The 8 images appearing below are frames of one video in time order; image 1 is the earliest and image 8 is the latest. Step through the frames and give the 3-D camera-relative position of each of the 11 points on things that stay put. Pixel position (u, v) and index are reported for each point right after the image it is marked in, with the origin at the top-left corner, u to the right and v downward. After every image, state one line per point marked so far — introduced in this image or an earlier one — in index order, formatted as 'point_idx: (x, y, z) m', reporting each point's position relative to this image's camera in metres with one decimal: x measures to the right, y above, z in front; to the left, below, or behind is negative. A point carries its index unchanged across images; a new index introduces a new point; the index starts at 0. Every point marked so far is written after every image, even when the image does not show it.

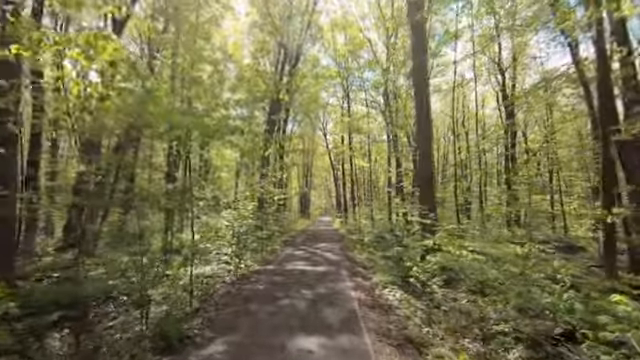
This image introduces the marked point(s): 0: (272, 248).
0: (-2.6, -3.6, +17.9) m
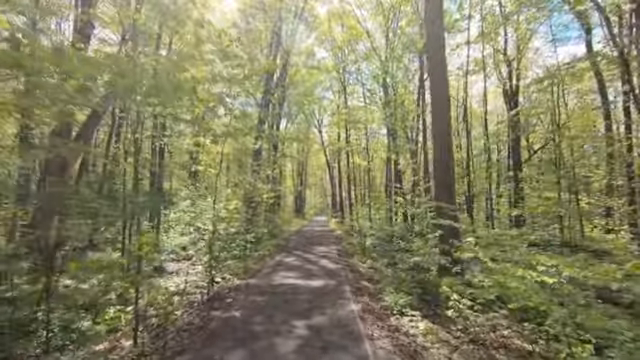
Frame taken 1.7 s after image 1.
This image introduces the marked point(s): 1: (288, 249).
0: (-2.8, -3.5, +16.1) m
1: (-1.7, -3.6, +18.1) m
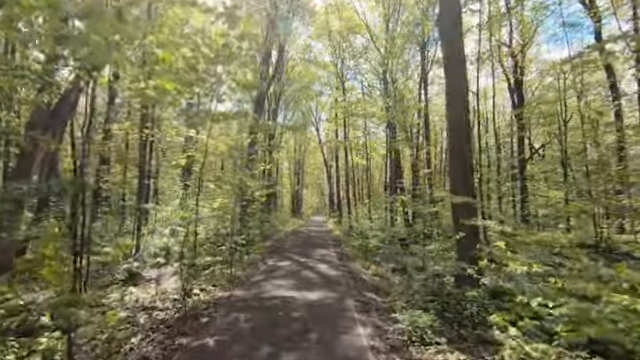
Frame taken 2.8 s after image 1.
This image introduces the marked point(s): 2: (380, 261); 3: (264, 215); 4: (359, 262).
0: (-2.9, -3.3, +15.0) m
1: (-1.8, -3.5, +16.9) m
2: (+2.3, -3.1, +13.3) m
3: (-3.1, -2.0, +19.6) m
4: (+1.5, -3.3, +14.1) m
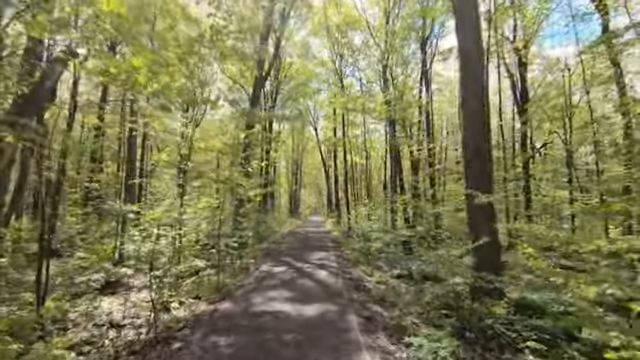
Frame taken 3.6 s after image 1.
0: (-3.0, -3.3, +14.1) m
1: (-1.9, -3.5, +16.1) m
2: (+2.2, -3.1, +12.5) m
3: (-3.2, -1.9, +18.8) m
4: (+1.4, -3.3, +13.3) m
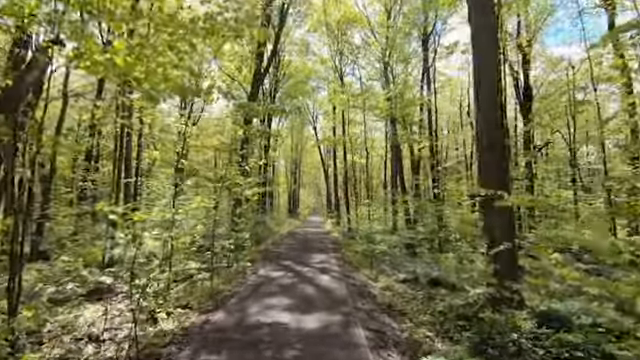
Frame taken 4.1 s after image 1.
0: (-3.0, -3.2, +13.6) m
1: (-1.9, -3.4, +15.6) m
2: (+2.2, -3.1, +12.0) m
3: (-3.2, -1.9, +18.3) m
4: (+1.4, -3.3, +12.8) m
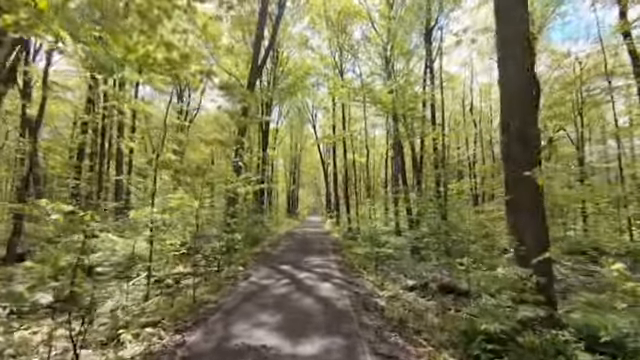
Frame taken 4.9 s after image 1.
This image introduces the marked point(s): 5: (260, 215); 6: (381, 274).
0: (-3.0, -3.1, +12.8) m
1: (-2.0, -3.3, +14.7) m
2: (+2.2, -3.0, +11.2) m
3: (-3.3, -1.8, +17.4) m
4: (+1.4, -3.2, +12.0) m
5: (-3.4, -1.9, +19.9) m
6: (+2.0, -3.1, +12.2) m
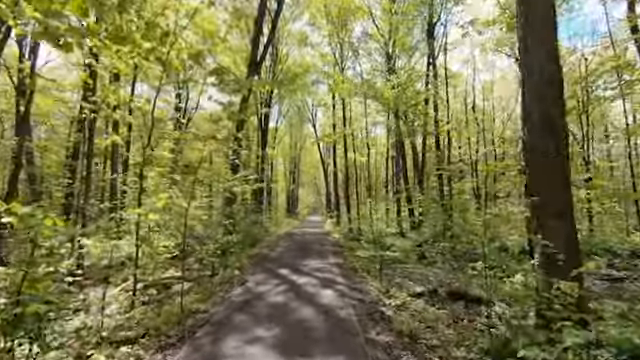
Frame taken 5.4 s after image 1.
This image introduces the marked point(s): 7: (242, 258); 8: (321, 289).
0: (-3.0, -3.1, +12.3) m
1: (-2.0, -3.3, +14.2) m
2: (+2.2, -2.9, +10.7) m
3: (-3.3, -1.8, +16.9) m
4: (+1.4, -3.1, +11.4) m
5: (-3.4, -1.9, +19.4) m
6: (+2.1, -3.1, +11.7) m
7: (-3.1, -3.0, +14.0) m
8: (-0.1, -2.9, +10.3) m
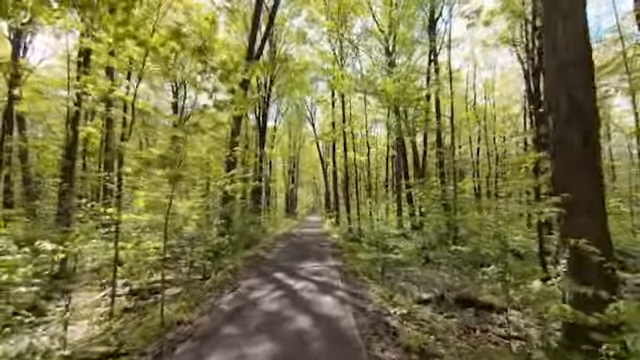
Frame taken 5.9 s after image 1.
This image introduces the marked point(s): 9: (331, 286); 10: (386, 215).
0: (-3.1, -3.0, +11.7) m
1: (-2.0, -3.2, +13.7) m
2: (+2.2, -2.9, +10.1) m
3: (-3.3, -1.7, +16.4) m
4: (+1.4, -3.1, +10.9) m
5: (-3.4, -1.8, +18.9) m
6: (+2.0, -3.1, +11.2) m
7: (-3.1, -3.0, +13.5) m
8: (-0.1, -2.9, +9.8) m
9: (+0.1, -3.0, +10.7) m
10: (+3.5, -1.7, +18.2) m
